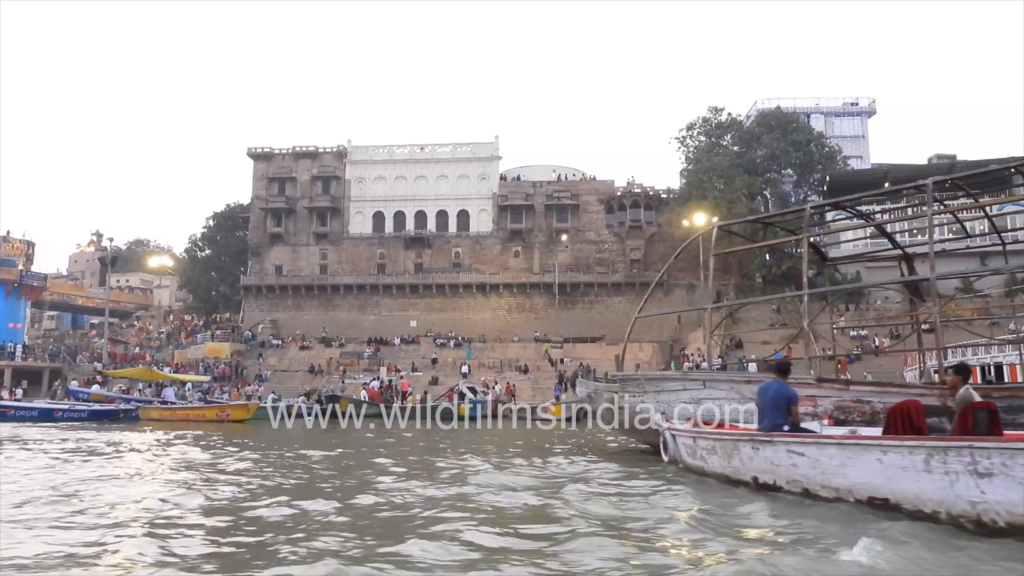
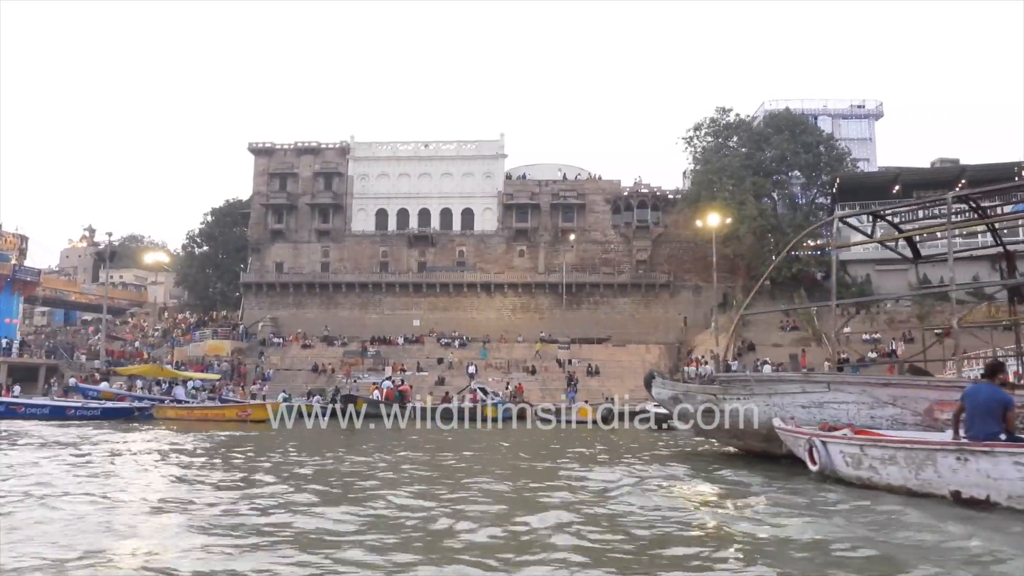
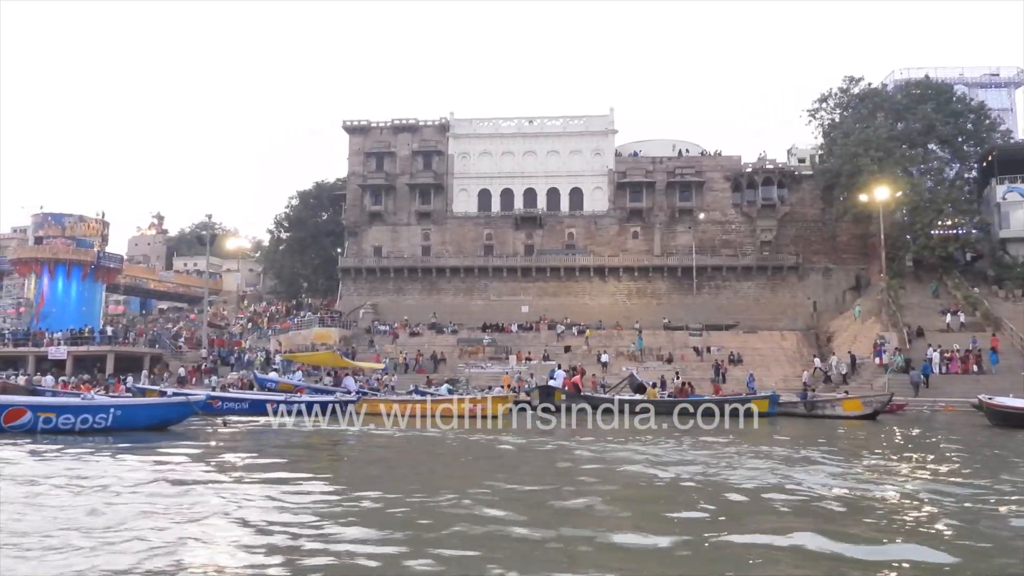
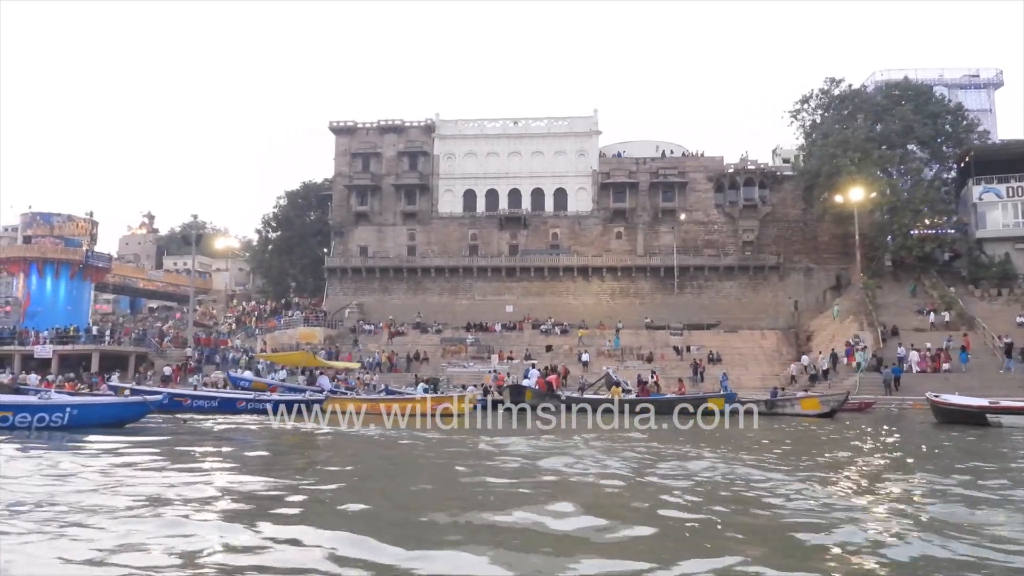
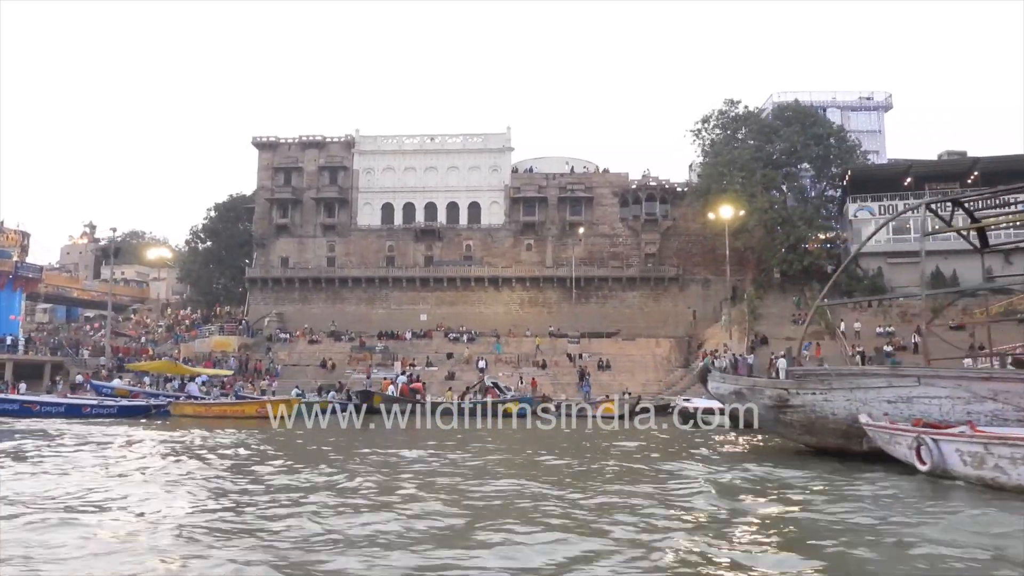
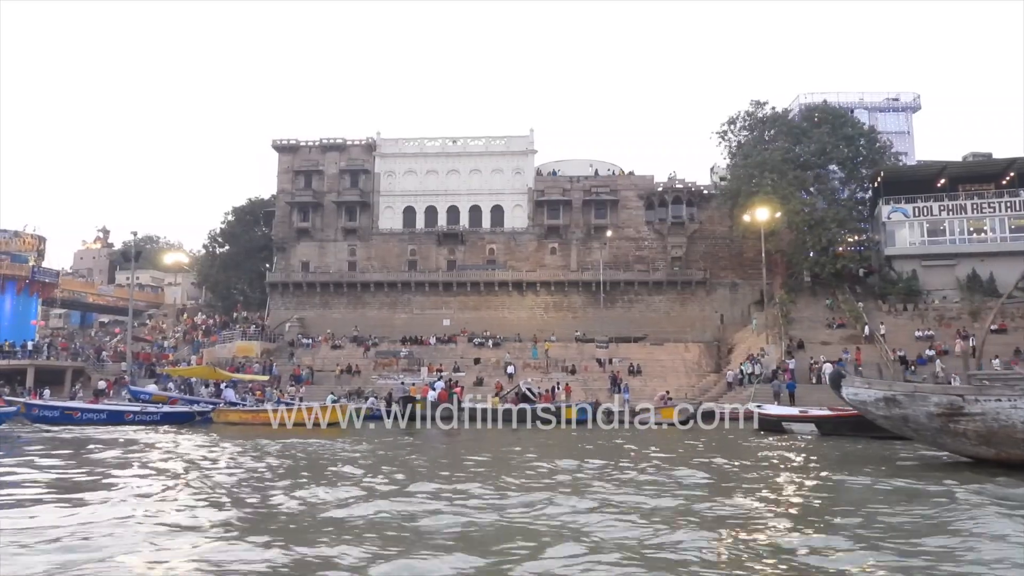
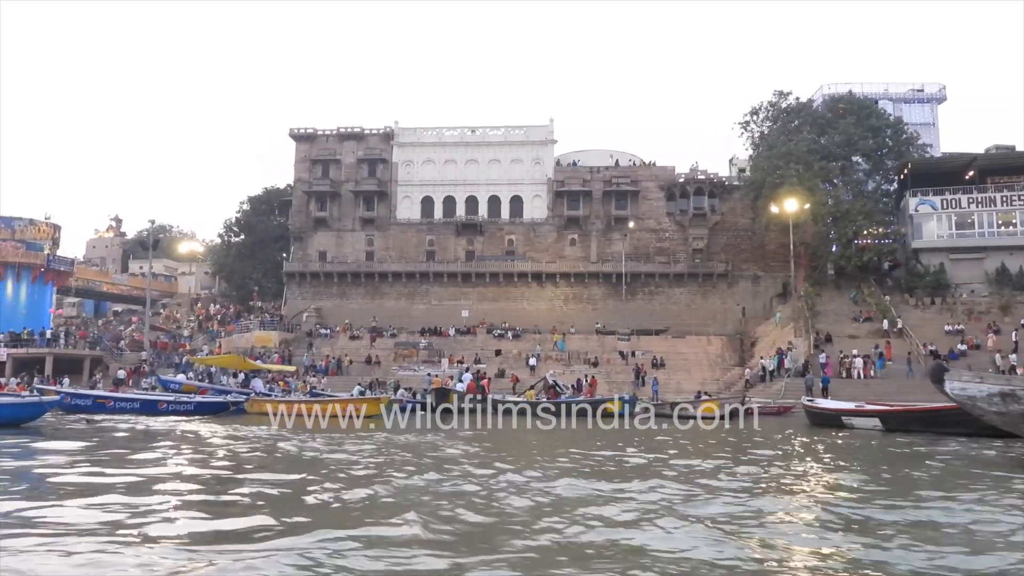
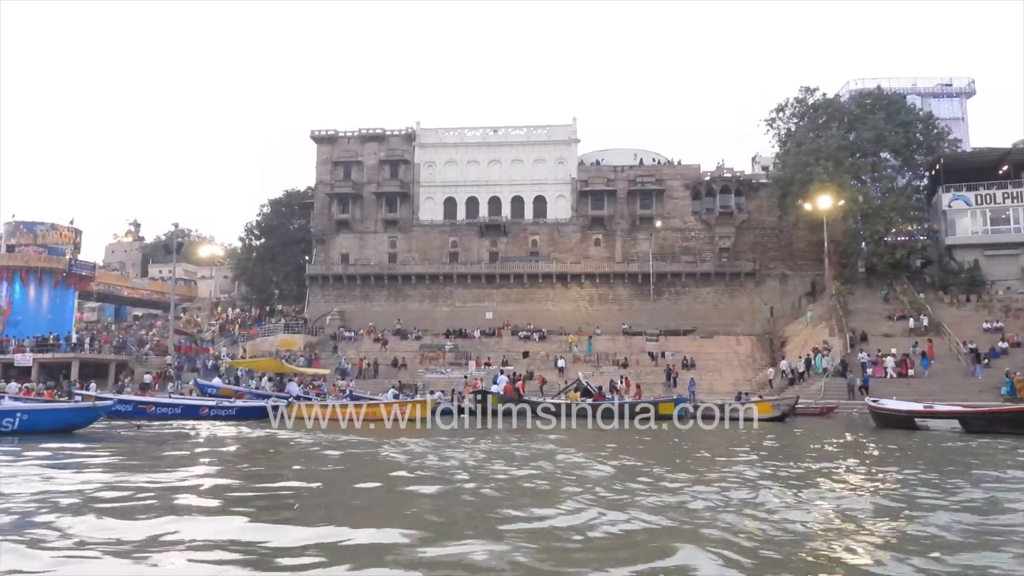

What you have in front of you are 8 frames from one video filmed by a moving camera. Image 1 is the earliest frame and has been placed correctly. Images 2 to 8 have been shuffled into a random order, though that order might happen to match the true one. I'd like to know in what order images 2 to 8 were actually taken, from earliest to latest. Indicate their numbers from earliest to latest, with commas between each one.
2, 5, 6, 7, 8, 4, 3
